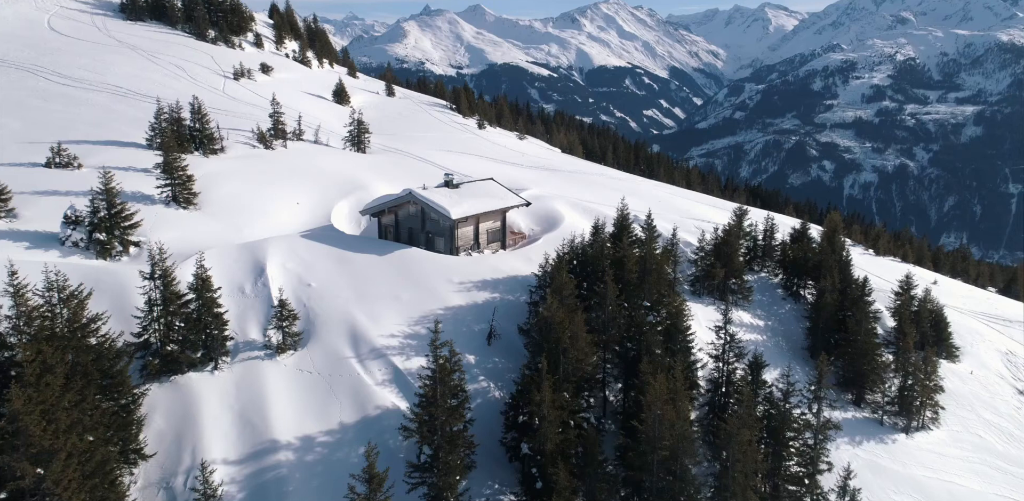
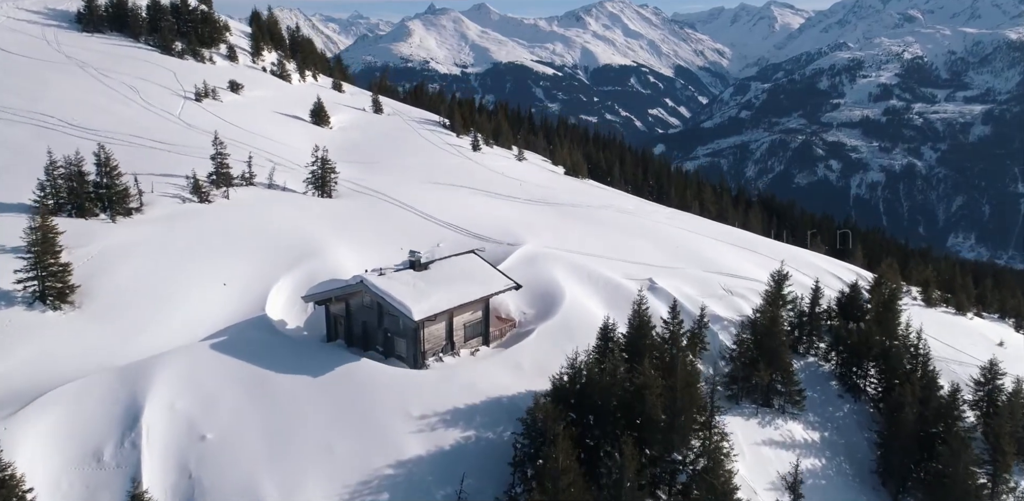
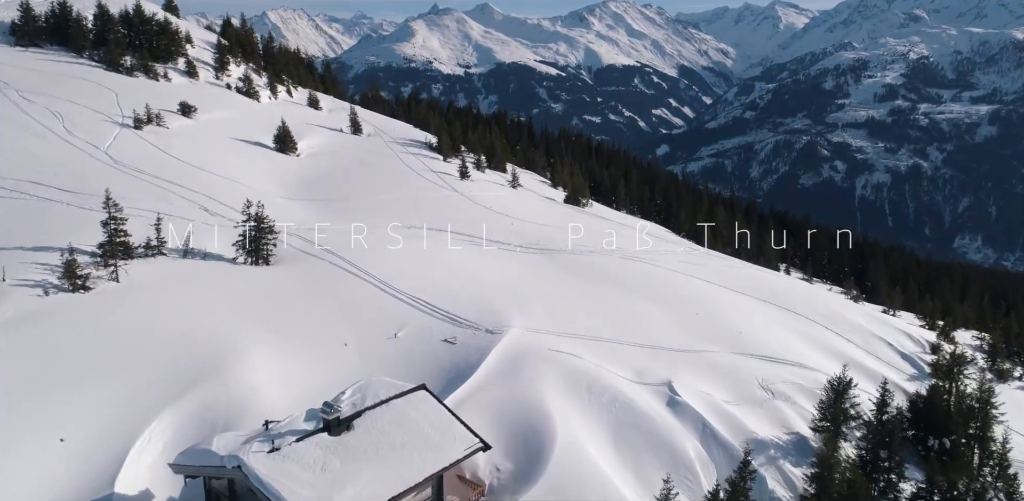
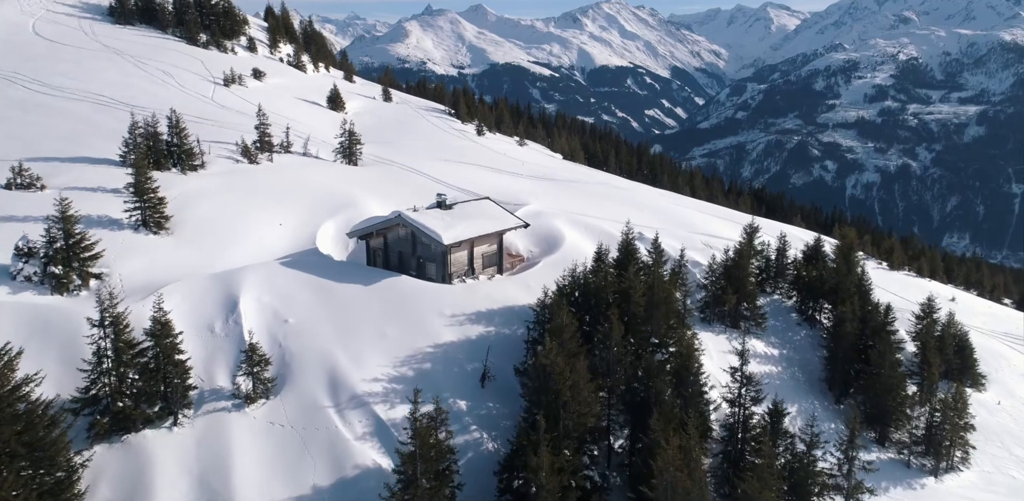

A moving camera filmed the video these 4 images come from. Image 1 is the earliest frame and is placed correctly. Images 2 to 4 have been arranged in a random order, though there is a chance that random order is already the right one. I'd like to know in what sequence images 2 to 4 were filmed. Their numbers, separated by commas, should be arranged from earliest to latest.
4, 2, 3
